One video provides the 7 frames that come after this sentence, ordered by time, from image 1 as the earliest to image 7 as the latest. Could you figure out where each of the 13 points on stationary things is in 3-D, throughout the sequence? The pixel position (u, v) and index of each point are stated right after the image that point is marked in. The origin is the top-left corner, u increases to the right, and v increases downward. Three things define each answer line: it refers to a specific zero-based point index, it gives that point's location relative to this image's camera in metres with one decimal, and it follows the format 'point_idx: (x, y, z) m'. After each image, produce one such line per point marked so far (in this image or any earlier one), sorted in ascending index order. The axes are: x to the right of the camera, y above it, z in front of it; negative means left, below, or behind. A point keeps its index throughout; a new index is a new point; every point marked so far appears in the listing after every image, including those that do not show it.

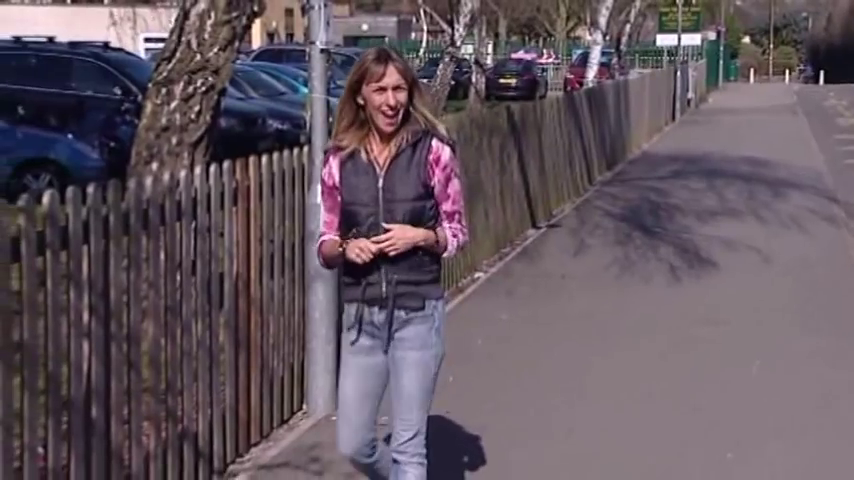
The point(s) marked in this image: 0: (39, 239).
0: (-3.1, 0.0, +5.3) m
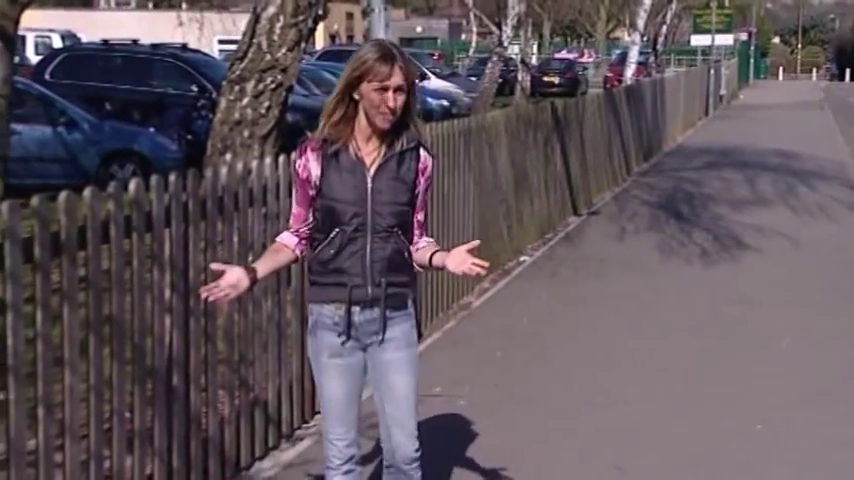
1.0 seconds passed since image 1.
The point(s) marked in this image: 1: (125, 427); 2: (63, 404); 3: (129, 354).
0: (-2.7, +0.2, +5.8) m
1: (-2.7, -1.7, +5.8) m
2: (-3.1, -1.4, +5.5) m
3: (-2.7, -1.0, +5.8) m
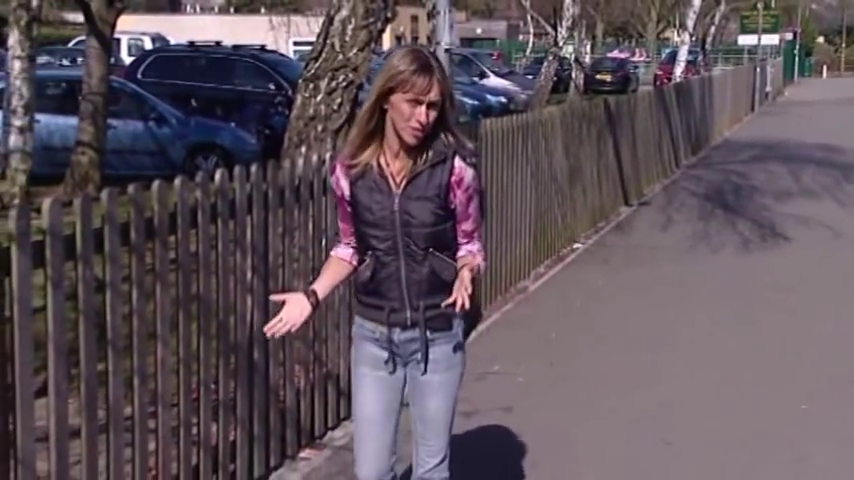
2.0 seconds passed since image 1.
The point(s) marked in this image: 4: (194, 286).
0: (-2.1, +0.3, +6.3) m
1: (-2.1, -1.5, +6.3) m
2: (-2.5, -1.2, +6.0) m
3: (-2.1, -0.9, +6.4) m
4: (-2.2, -0.4, +6.2) m
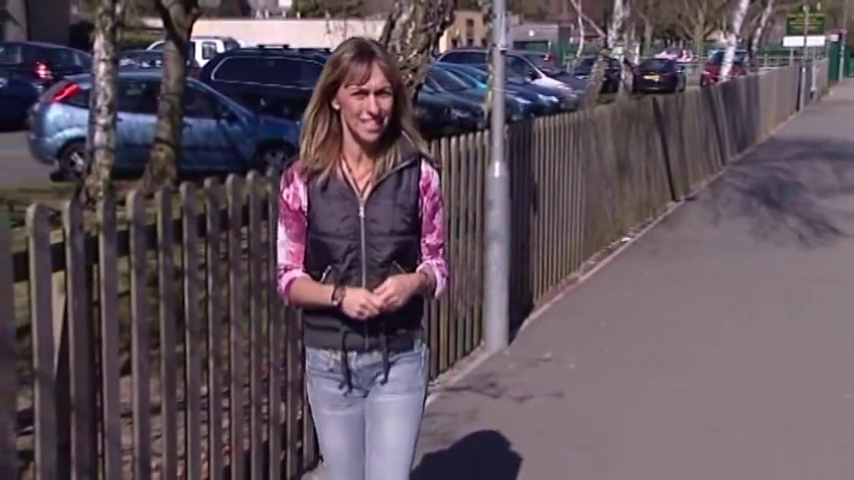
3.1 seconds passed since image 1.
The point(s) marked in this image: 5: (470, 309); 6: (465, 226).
0: (-1.5, +0.4, +6.7) m
1: (-1.5, -1.4, +6.7) m
2: (-1.9, -1.2, +6.4) m
3: (-1.5, -0.8, +6.8) m
4: (-1.6, -0.3, +6.6) m
5: (+0.6, -0.8, +8.1) m
6: (+0.5, +0.2, +7.9) m
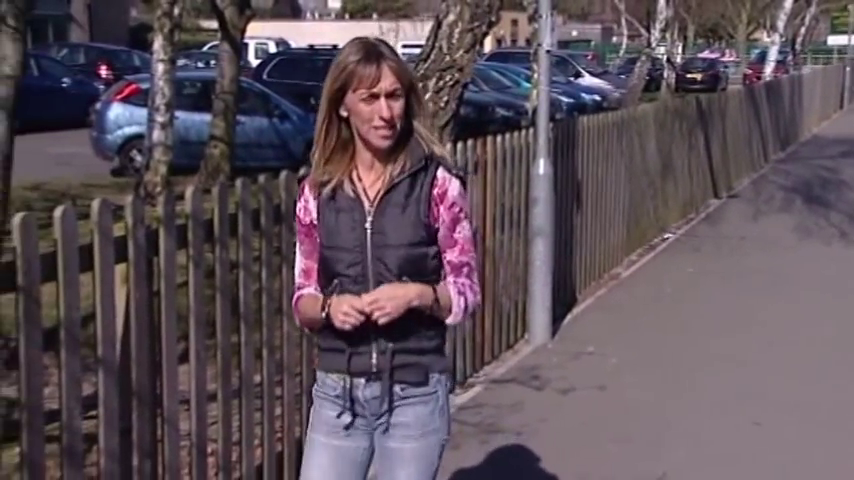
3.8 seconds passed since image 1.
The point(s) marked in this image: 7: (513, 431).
0: (-1.0, +0.5, +6.9) m
1: (-1.0, -1.4, +7.0) m
2: (-1.5, -1.1, +6.6) m
3: (-1.0, -0.7, +7.0) m
4: (-1.2, -0.3, +6.8) m
5: (+1.1, -0.8, +8.3) m
6: (+1.0, +0.2, +8.1) m
7: (+0.9, -2.0, +6.7) m
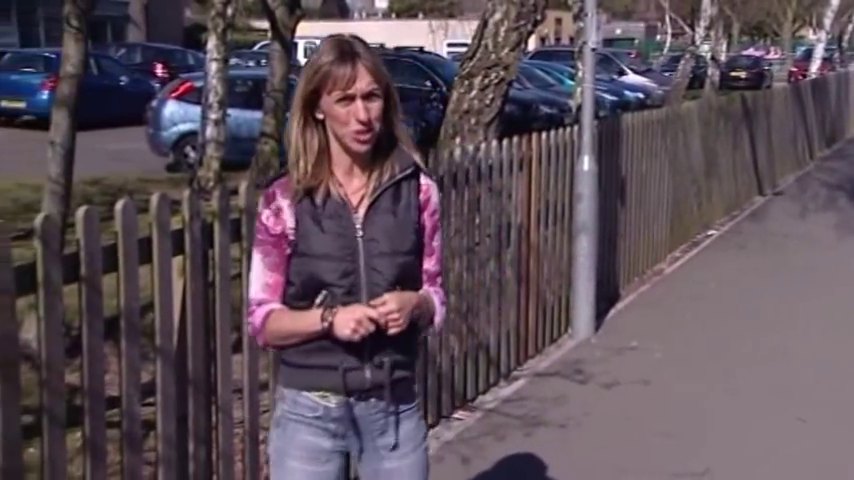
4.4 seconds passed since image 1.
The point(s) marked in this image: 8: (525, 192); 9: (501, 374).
0: (-0.5, +0.5, +7.1) m
1: (-0.6, -1.3, +7.1) m
2: (-1.0, -1.0, +6.8) m
3: (-0.5, -0.7, +7.1) m
4: (-0.7, -0.2, +7.0) m
5: (+1.7, -0.7, +8.4) m
6: (+1.6, +0.3, +8.1) m
7: (+1.3, -1.9, +6.8) m
8: (+1.2, +0.6, +7.7) m
9: (+0.9, -1.6, +7.7) m
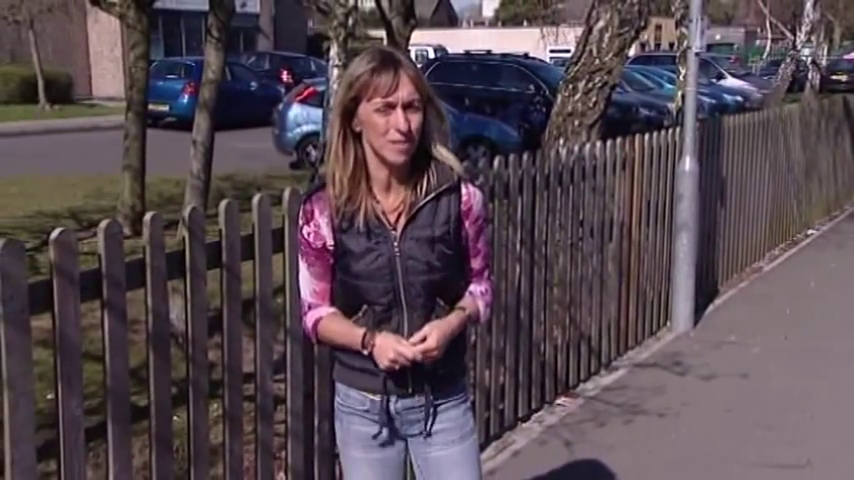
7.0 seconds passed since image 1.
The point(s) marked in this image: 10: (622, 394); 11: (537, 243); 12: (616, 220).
0: (+0.7, +0.6, +7.6) m
1: (+0.6, -1.2, +7.6) m
2: (+0.2, -1.0, +7.3) m
3: (+0.7, -0.6, +7.6) m
4: (+0.5, -0.2, +7.5) m
5: (+3.0, -0.7, +8.7) m
6: (+2.9, +0.3, +8.5) m
7: (+2.5, -1.9, +7.1) m
8: (+2.4, +0.6, +8.1) m
9: (+2.1, -1.5, +8.0) m
10: (+2.2, -1.8, +7.5) m
11: (+1.2, 0.0, +7.1) m
12: (+2.3, +0.2, +8.0) m
